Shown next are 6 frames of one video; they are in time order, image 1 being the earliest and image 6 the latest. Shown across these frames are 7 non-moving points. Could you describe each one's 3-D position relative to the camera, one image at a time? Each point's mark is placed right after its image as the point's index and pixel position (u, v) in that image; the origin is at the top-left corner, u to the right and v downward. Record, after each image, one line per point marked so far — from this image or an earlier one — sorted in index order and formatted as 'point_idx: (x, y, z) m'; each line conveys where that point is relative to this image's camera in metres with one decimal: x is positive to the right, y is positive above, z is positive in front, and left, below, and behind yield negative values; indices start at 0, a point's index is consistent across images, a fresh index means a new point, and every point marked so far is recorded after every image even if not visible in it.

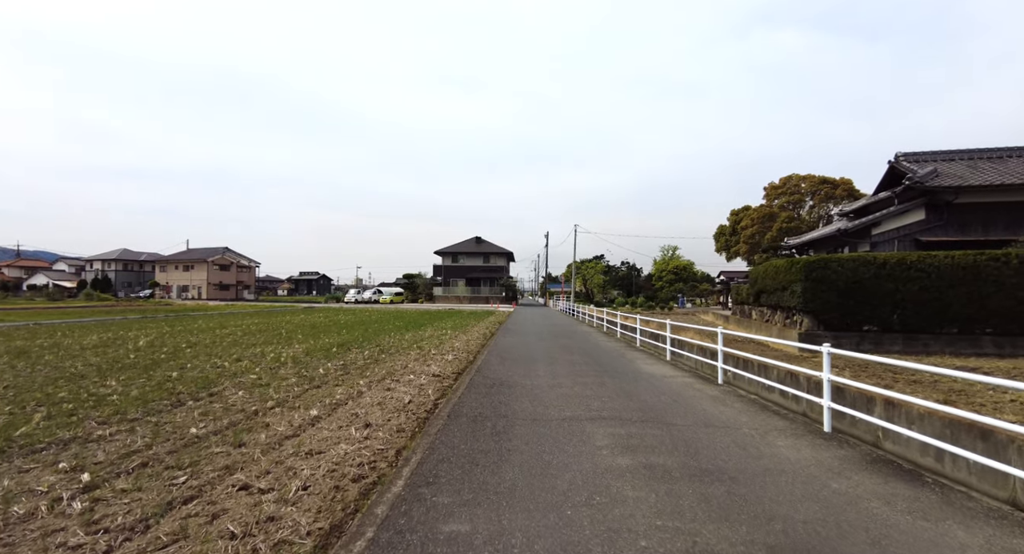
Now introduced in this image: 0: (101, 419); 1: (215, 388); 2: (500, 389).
0: (-4.3, -1.5, +4.6) m
1: (-4.3, -1.6, +6.4) m
2: (-0.1, -1.4, +5.6) m
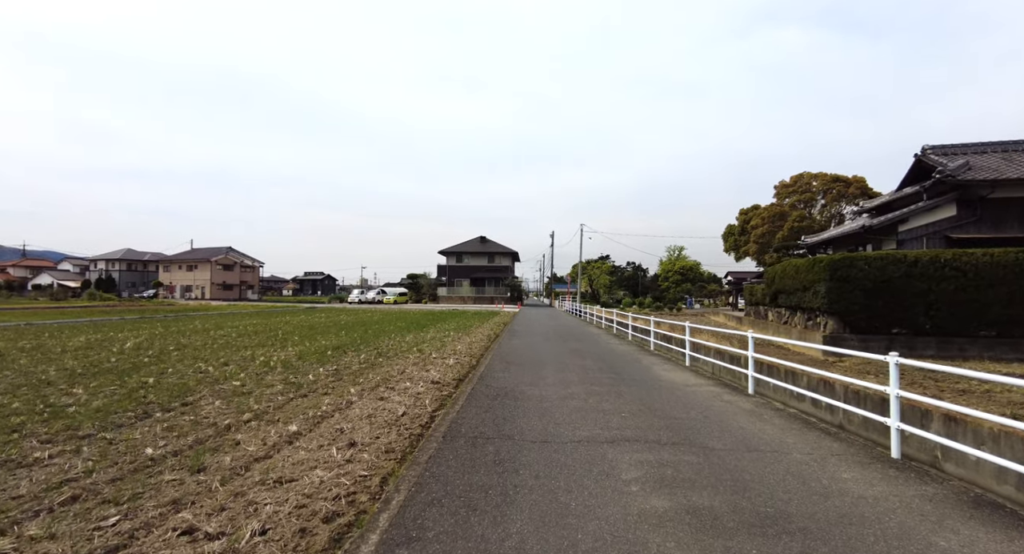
0: (-4.2, -1.4, +4.0) m
1: (-4.2, -1.6, +5.8) m
2: (-0.1, -1.4, +4.9) m
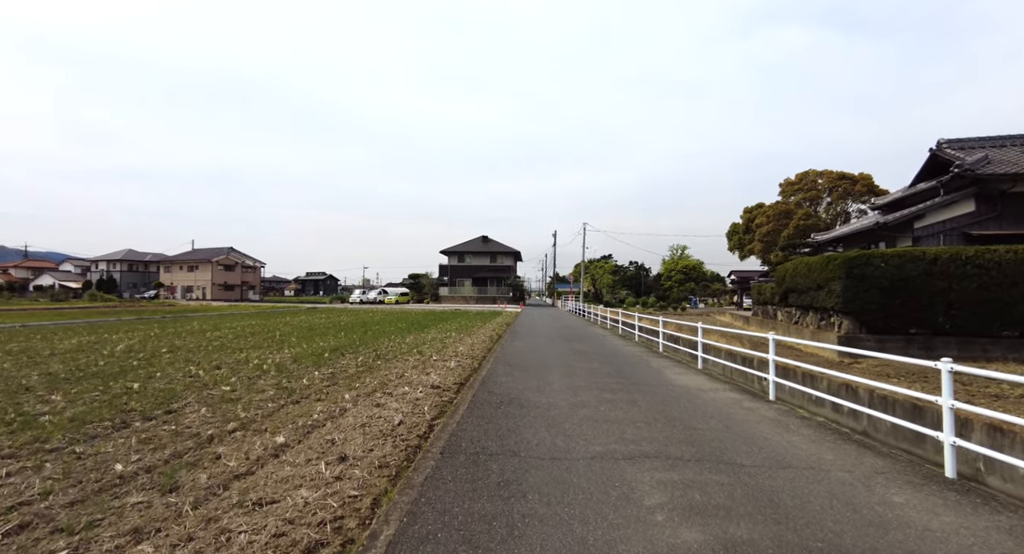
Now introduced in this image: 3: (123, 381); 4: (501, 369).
0: (-4.2, -1.4, +3.7) m
1: (-4.2, -1.6, +5.5) m
2: (0.0, -1.4, +4.6) m
3: (-5.9, -1.6, +6.7) m
4: (-0.2, -1.5, +7.4) m
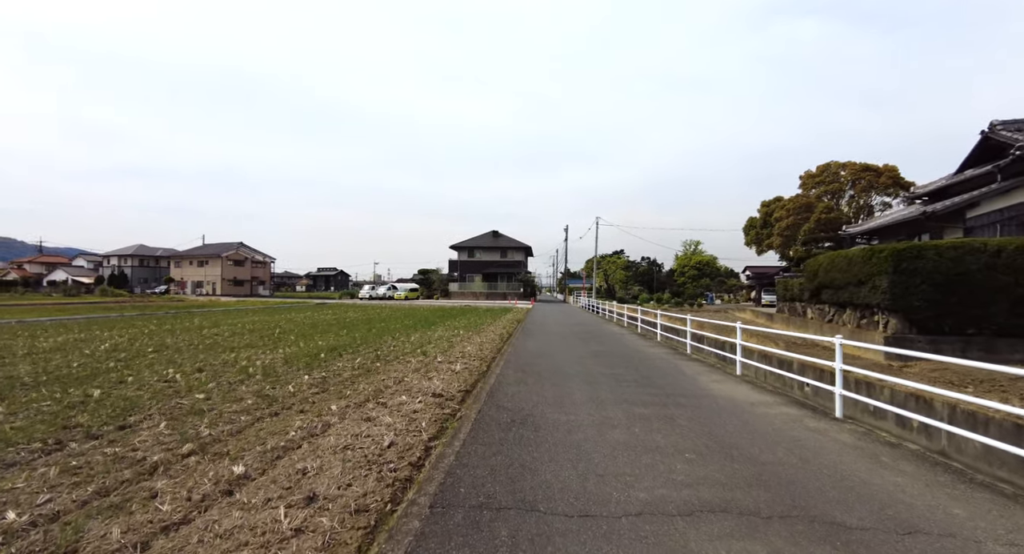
0: (-4.1, -1.4, +2.9) m
1: (-4.0, -1.5, +4.7) m
2: (+0.1, -1.3, +3.7) m
3: (-5.7, -1.5, +6.0) m
4: (0.0, -1.4, +6.5) m
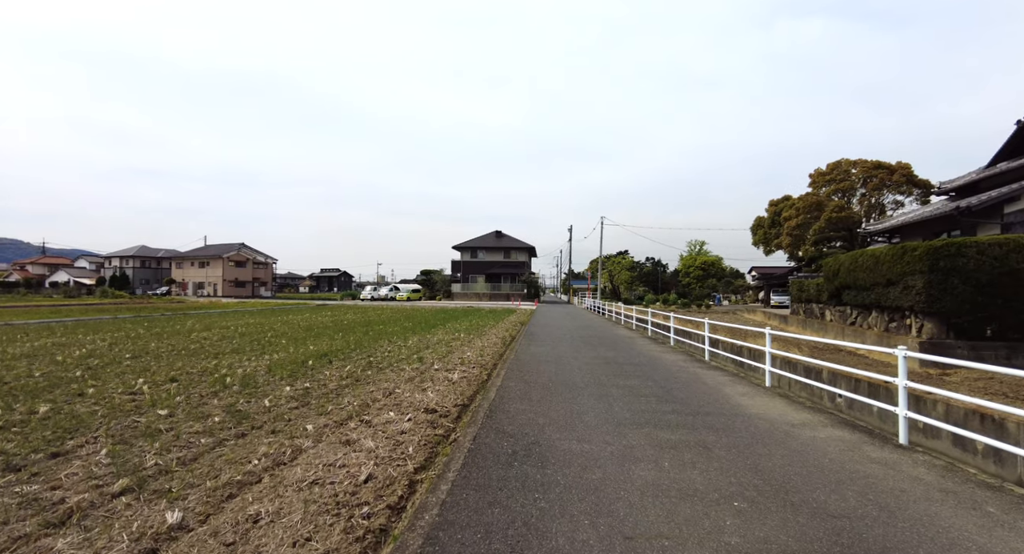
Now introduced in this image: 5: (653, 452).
0: (-4.1, -1.4, +2.2) m
1: (-4.0, -1.5, +4.0) m
2: (+0.1, -1.3, +3.0) m
3: (-5.7, -1.5, +5.4) m
4: (0.0, -1.4, +5.8) m
5: (+1.1, -1.3, +3.4) m
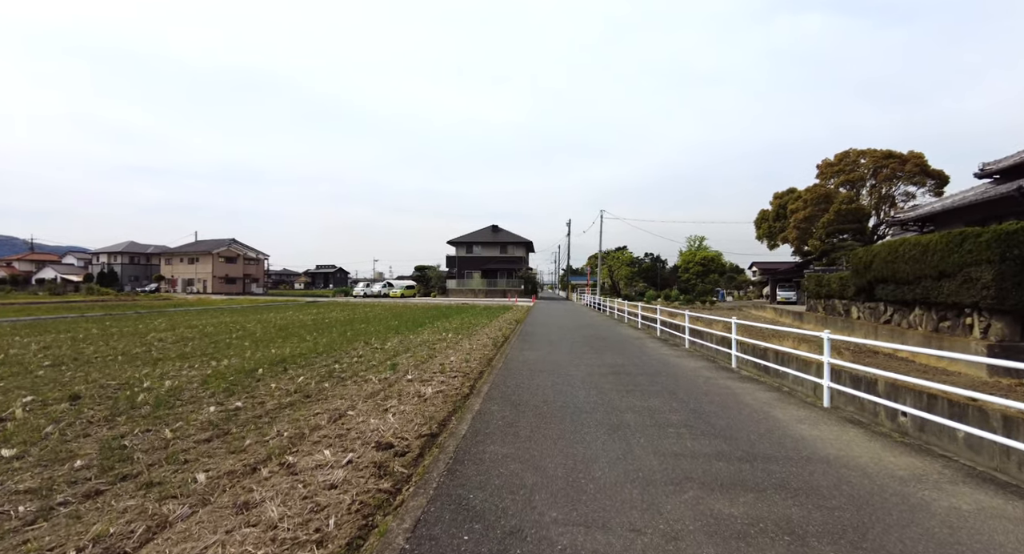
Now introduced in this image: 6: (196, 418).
0: (-4.2, -1.3, +0.8) m
1: (-4.2, -1.4, +2.6) m
2: (0.0, -1.2, +1.6) m
3: (-5.9, -1.4, +3.9) m
4: (-0.1, -1.3, +4.4) m
5: (+0.9, -1.2, +2.0) m
6: (-3.4, -1.5, +4.8) m
